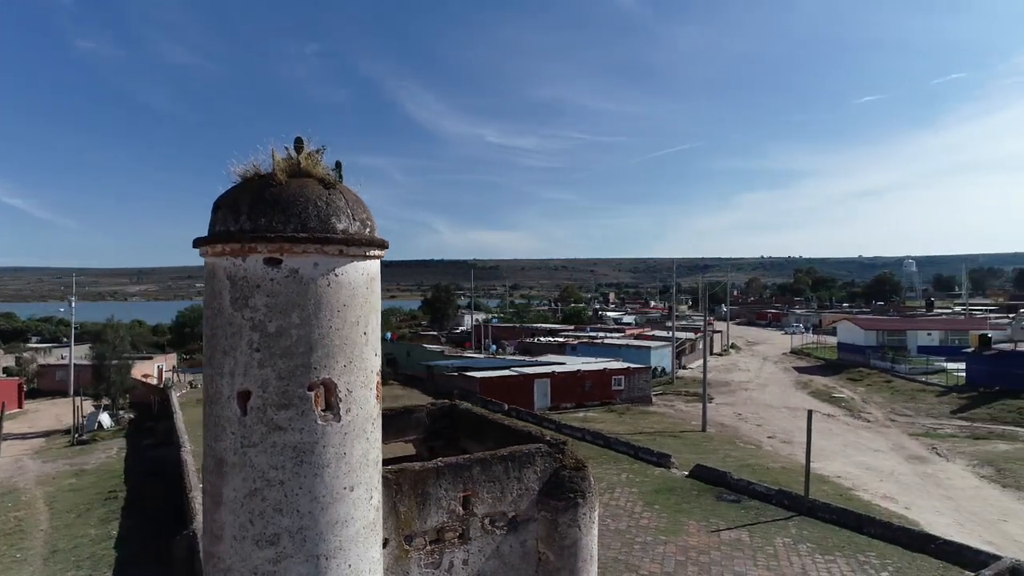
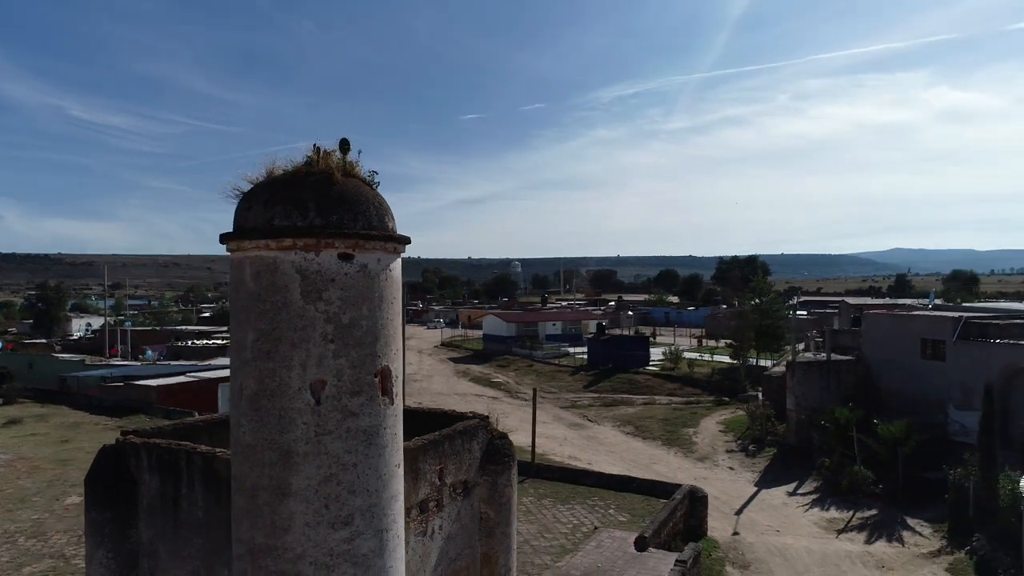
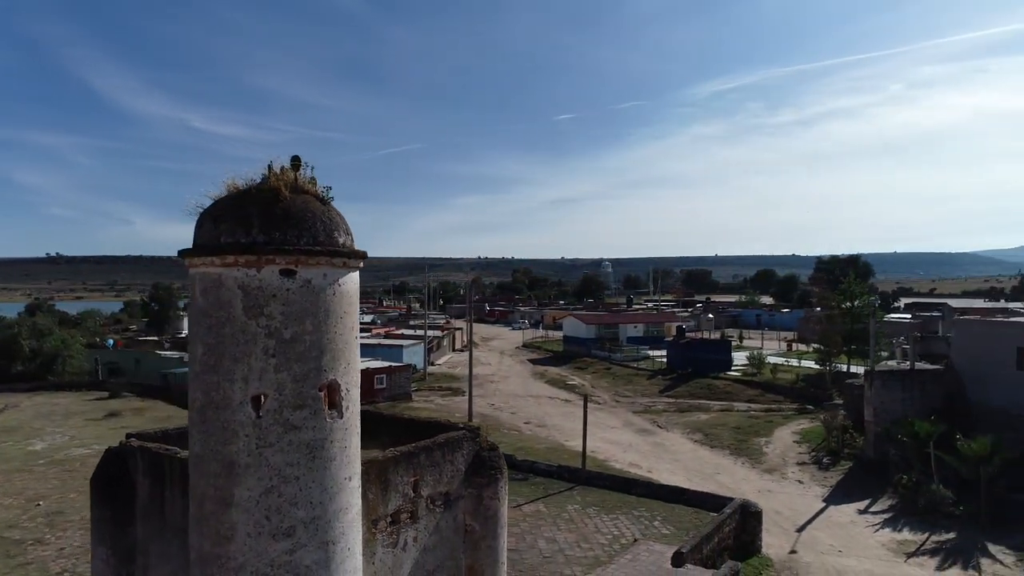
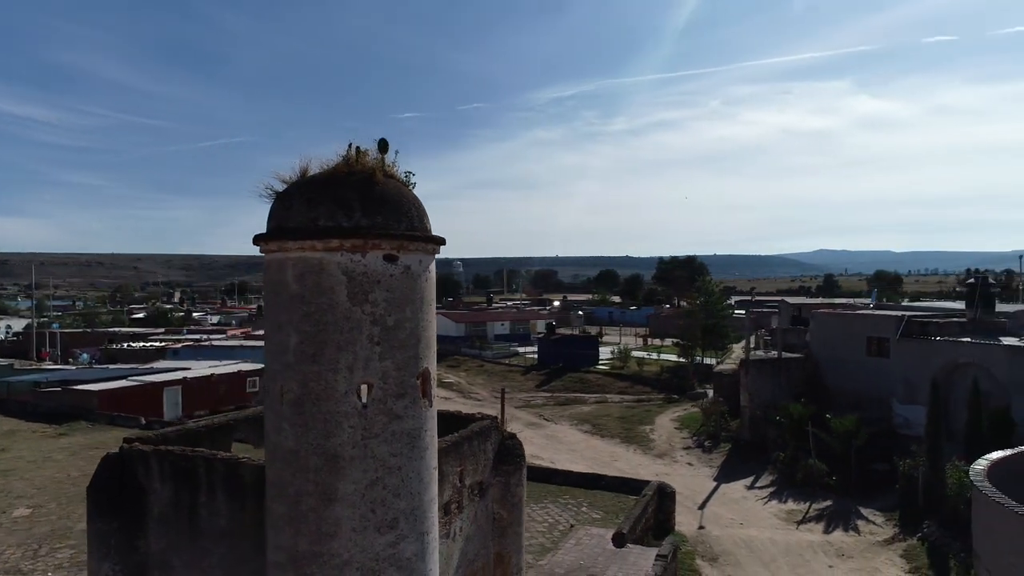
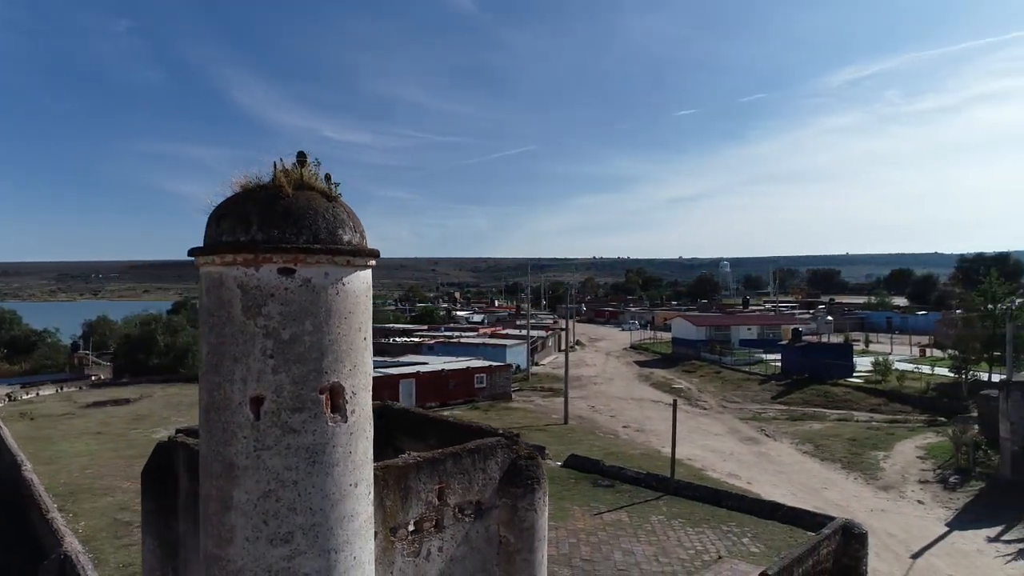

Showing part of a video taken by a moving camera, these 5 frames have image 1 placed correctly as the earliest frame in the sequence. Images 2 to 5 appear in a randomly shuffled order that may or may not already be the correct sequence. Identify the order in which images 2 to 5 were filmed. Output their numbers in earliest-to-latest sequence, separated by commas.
5, 3, 2, 4
